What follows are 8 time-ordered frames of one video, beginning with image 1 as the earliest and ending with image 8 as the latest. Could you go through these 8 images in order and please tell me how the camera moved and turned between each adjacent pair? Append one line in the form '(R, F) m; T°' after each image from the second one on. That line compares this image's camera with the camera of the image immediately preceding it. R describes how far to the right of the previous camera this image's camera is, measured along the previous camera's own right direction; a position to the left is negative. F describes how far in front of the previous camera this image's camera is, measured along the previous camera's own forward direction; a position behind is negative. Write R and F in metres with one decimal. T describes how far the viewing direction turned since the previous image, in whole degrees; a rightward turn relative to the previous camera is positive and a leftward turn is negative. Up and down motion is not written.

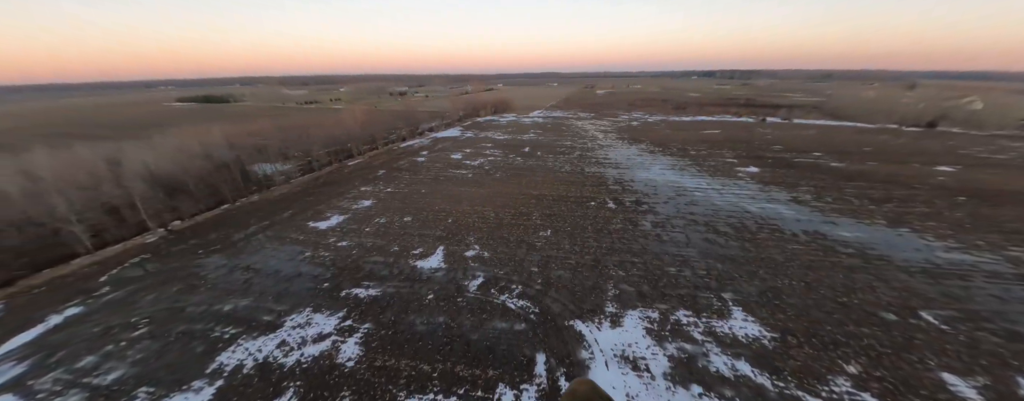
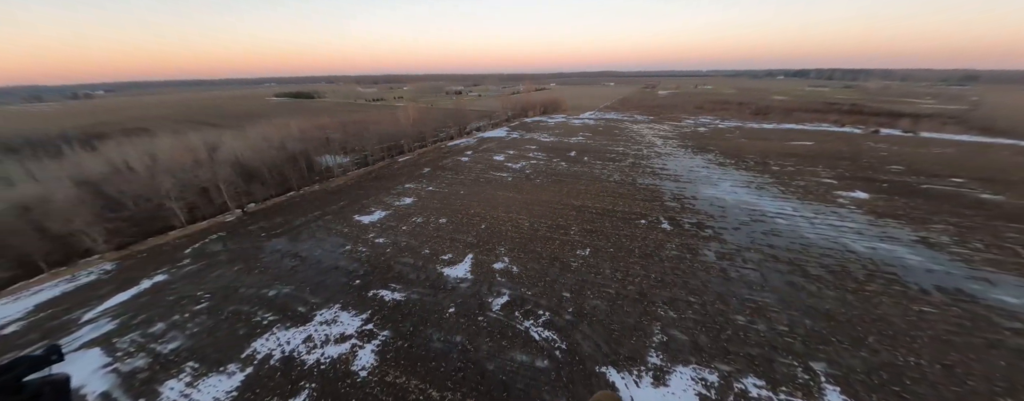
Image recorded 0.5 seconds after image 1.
(+0.2, +0.4) m; -10°
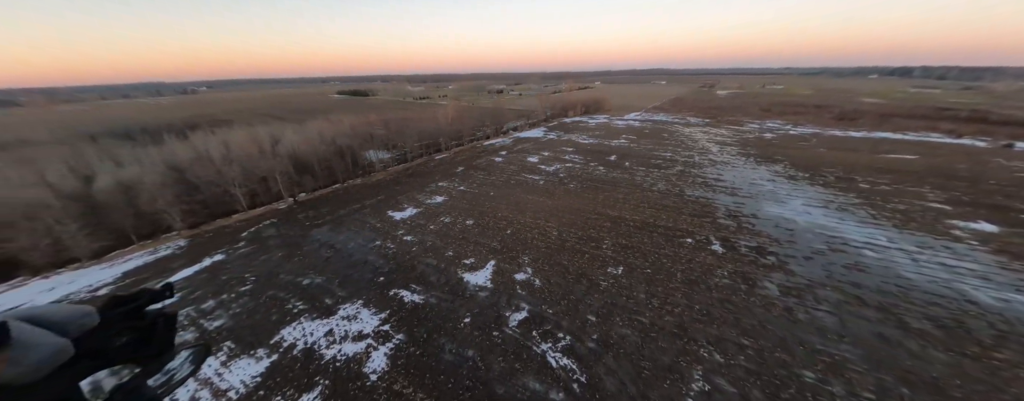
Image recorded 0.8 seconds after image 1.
(+0.2, +0.3) m; -8°
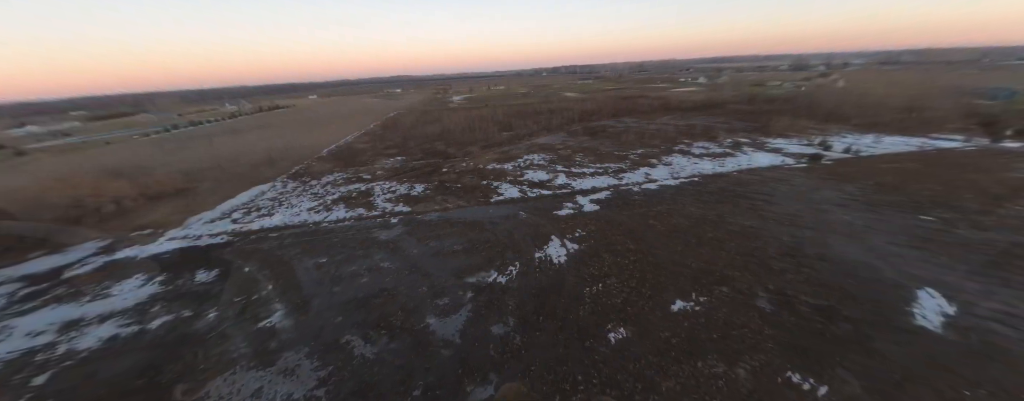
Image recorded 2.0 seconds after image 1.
(+0.6, +1.0) m; -7°
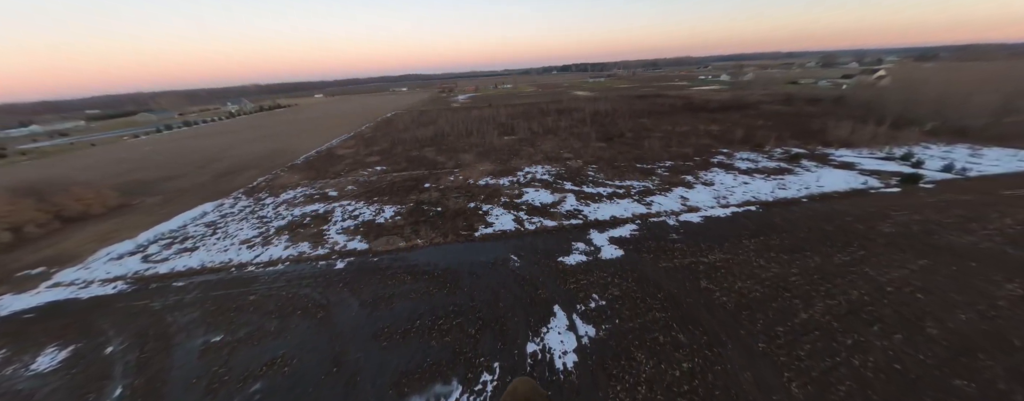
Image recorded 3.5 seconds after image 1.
(+0.4, +2.0) m; -2°
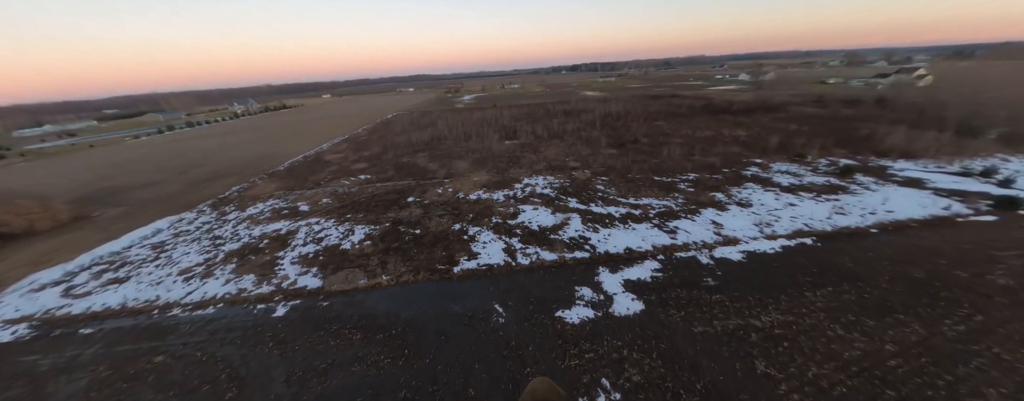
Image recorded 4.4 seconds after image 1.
(+0.3, +1.2) m; -2°
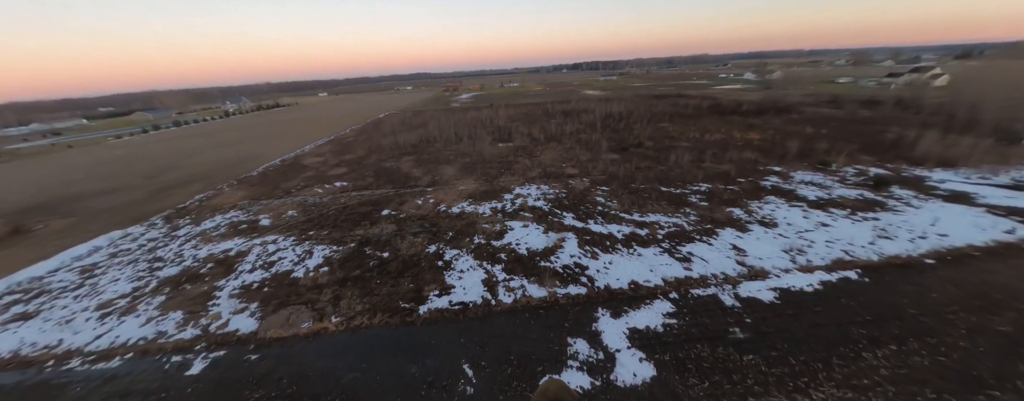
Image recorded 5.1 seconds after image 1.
(+0.3, +0.9) m; 0°
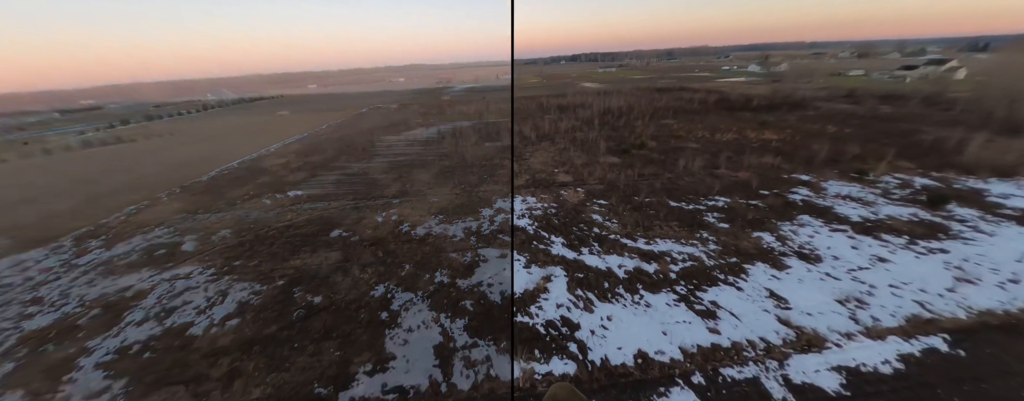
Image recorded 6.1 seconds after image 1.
(+0.4, +1.2) m; 0°
